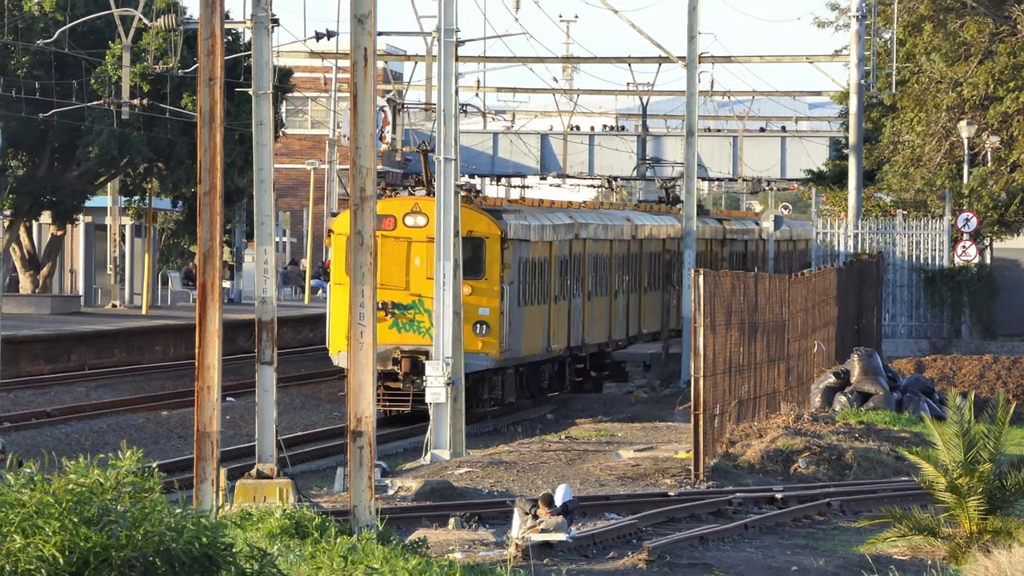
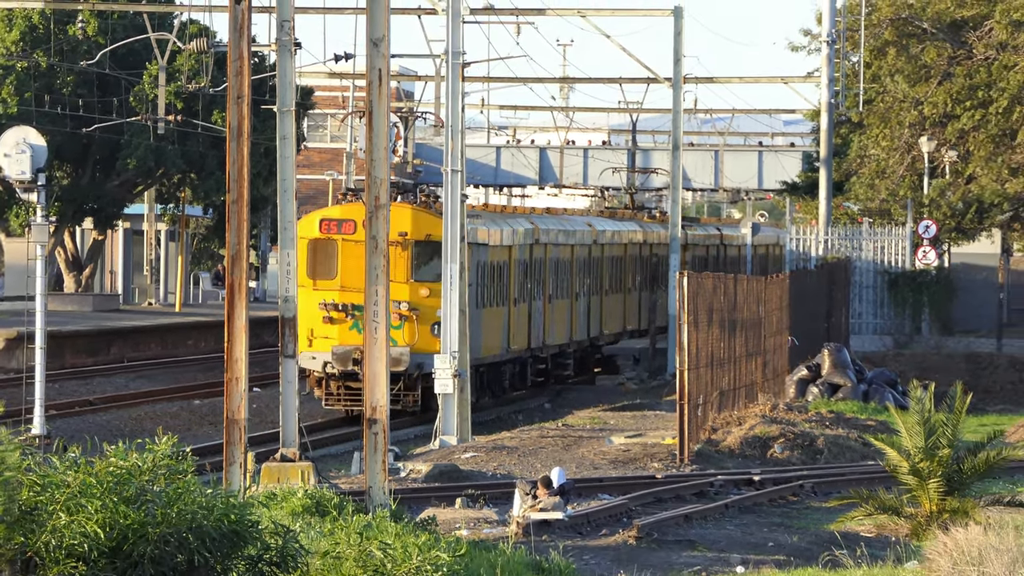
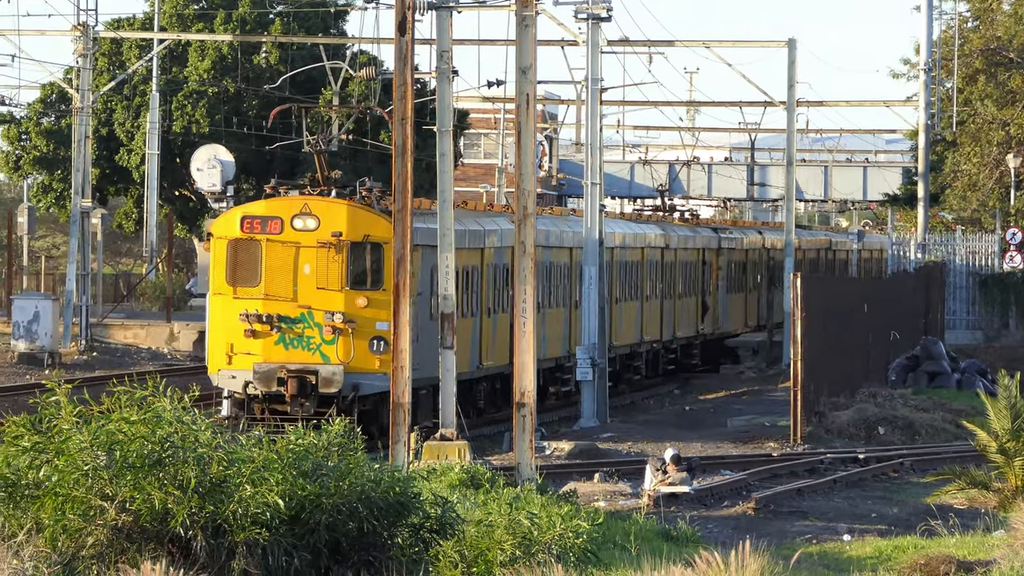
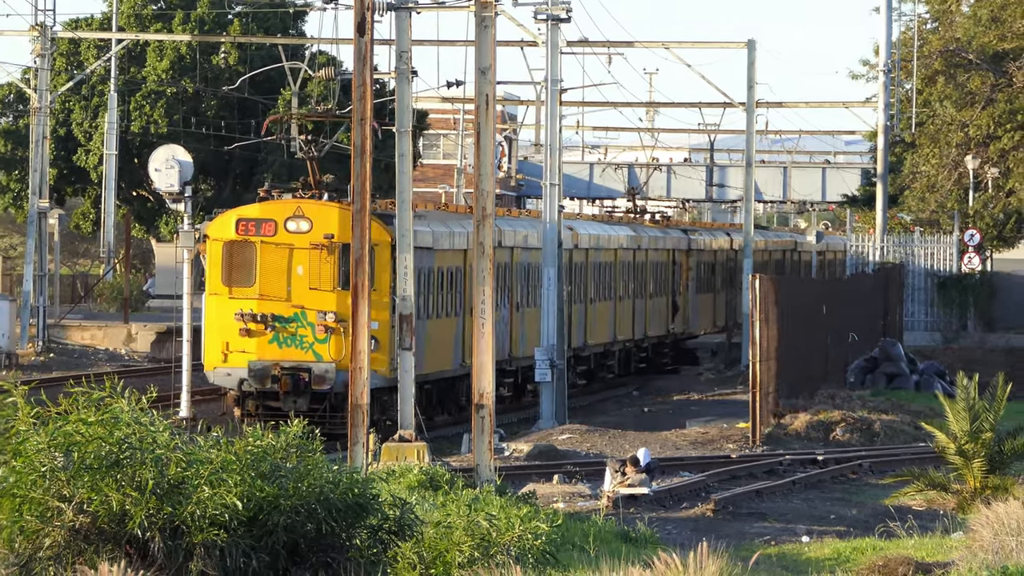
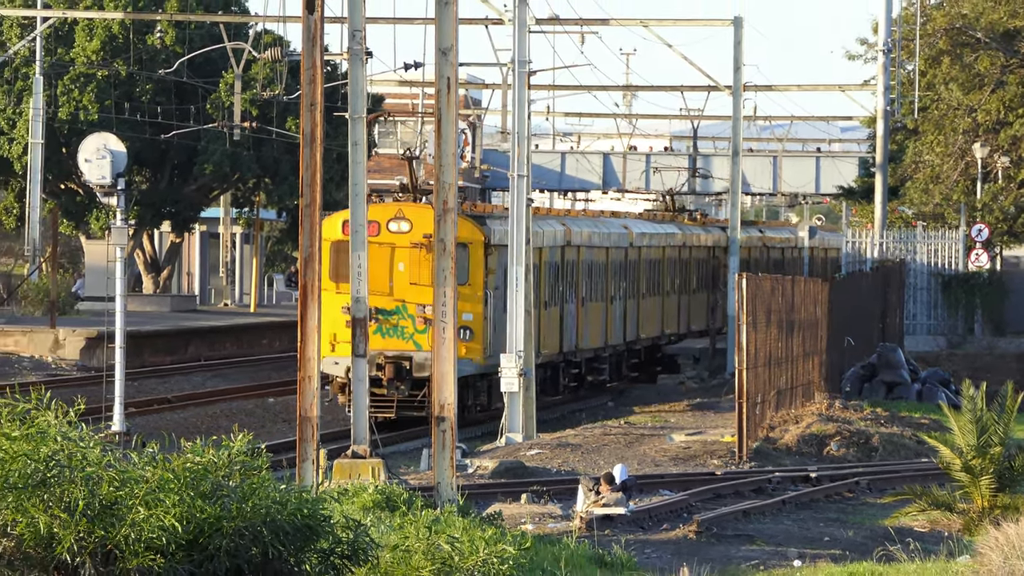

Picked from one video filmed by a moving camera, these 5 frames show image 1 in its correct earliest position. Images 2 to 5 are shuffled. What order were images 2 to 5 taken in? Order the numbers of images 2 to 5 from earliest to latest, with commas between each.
2, 5, 4, 3
